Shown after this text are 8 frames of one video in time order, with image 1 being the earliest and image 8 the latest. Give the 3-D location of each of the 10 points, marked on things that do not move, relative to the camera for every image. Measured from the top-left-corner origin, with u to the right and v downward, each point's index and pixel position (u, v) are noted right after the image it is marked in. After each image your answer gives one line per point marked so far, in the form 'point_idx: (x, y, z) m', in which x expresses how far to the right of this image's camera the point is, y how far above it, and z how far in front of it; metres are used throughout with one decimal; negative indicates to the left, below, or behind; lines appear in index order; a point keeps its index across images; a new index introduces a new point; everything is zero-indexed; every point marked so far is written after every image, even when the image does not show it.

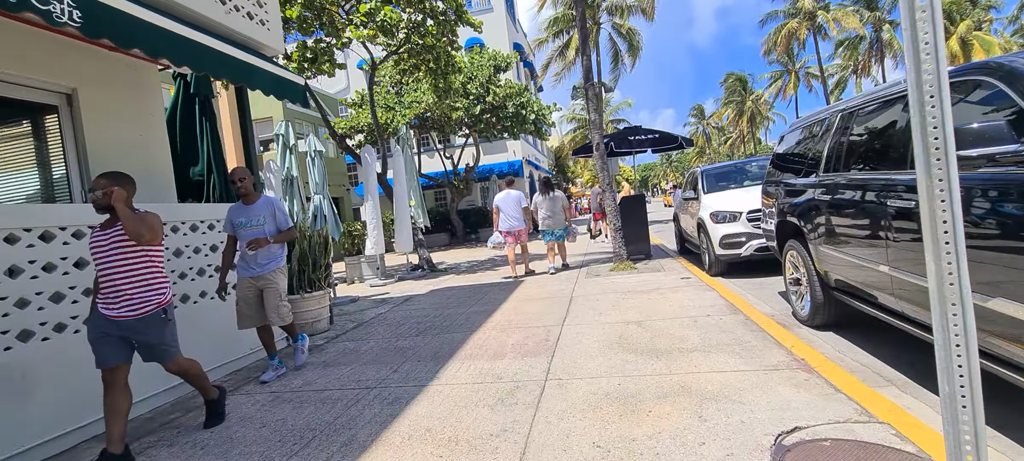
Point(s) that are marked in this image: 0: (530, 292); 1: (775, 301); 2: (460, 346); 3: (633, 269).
0: (+0.3, -1.0, +7.9) m
1: (+3.2, -0.9, +6.1) m
2: (-0.5, -1.2, +5.2) m
3: (+2.2, -0.7, +9.2) m
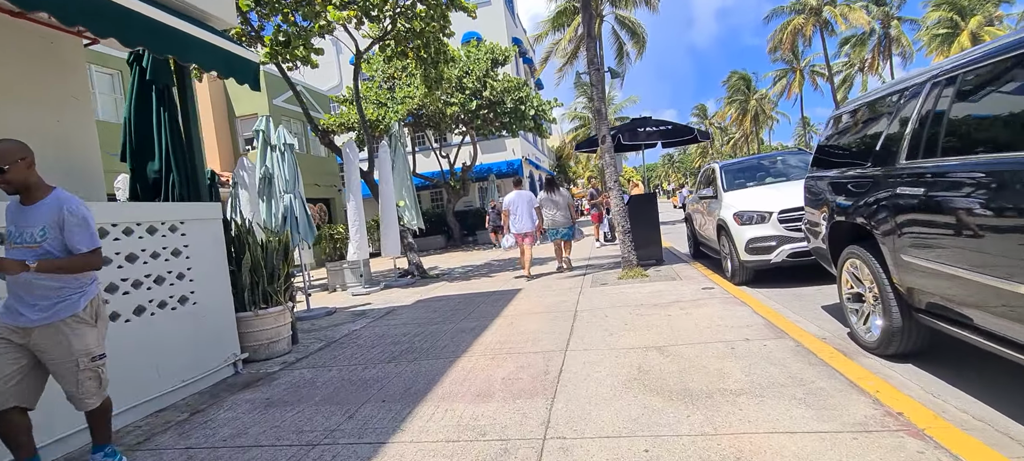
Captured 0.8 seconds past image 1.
0: (+0.2, -1.0, +6.9) m
1: (+3.1, -0.9, +5.1) m
2: (-0.6, -1.2, +4.2) m
3: (+2.1, -0.8, +8.1) m
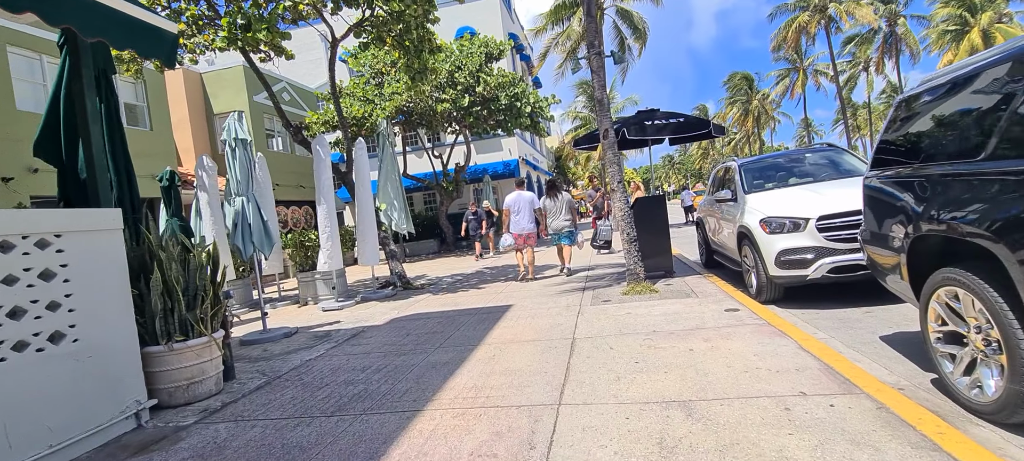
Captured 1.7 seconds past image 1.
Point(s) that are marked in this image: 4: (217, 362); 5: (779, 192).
0: (0.0, -1.1, +5.8) m
1: (+3.0, -1.0, +4.0) m
2: (-0.8, -1.3, +3.1) m
3: (+1.9, -0.9, +7.0) m
4: (-2.8, -1.2, +4.7) m
5: (+3.6, +0.5, +6.8) m
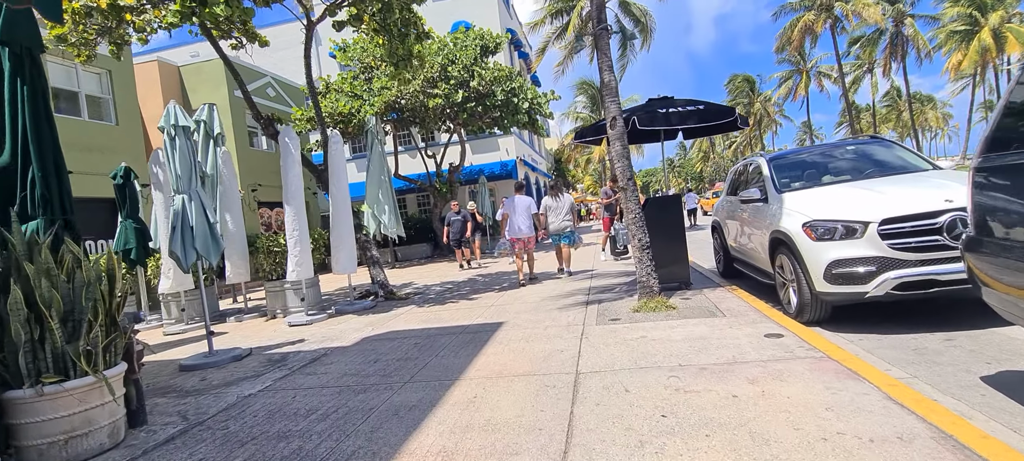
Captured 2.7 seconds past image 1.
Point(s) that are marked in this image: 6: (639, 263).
0: (-0.1, -1.2, +4.7) m
1: (+2.9, -1.0, +2.9) m
2: (-0.9, -1.4, +2.0) m
3: (+1.8, -0.9, +5.9) m
4: (-2.9, -1.3, +3.6) m
5: (+3.5, +0.5, +5.7) m
6: (+1.6, -0.4, +6.2) m
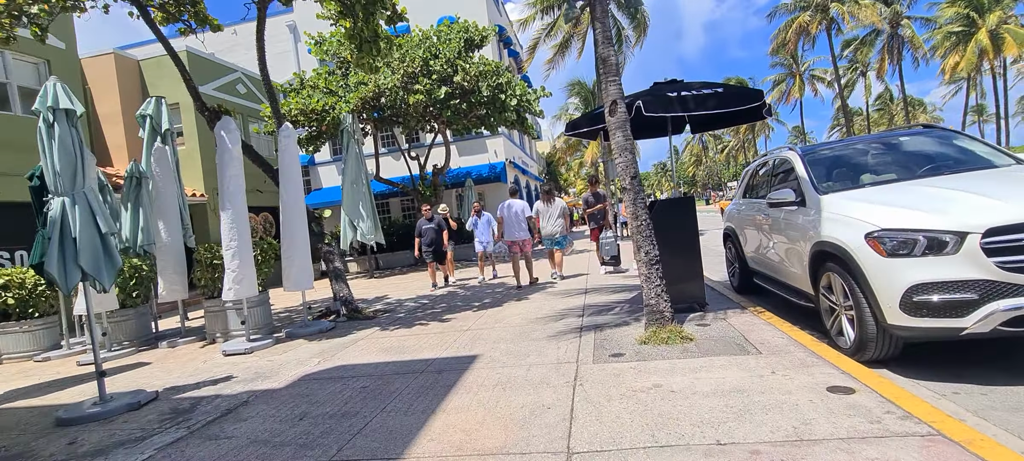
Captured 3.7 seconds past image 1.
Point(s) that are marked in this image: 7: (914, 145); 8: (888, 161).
0: (-0.3, -1.3, +3.4) m
1: (+2.7, -1.1, +1.7) m
2: (-1.1, -1.4, +0.7) m
3: (+1.6, -1.0, +4.7) m
4: (-3.1, -1.4, +2.3) m
5: (+3.3, +0.4, +4.5) m
6: (+1.3, -0.5, +5.0) m
7: (+4.7, +1.0, +6.0) m
8: (+4.3, +0.8, +5.8) m
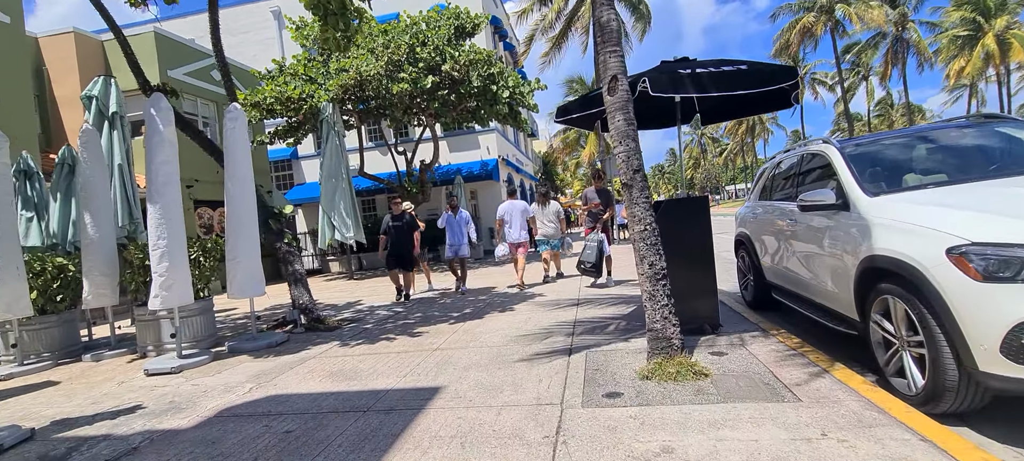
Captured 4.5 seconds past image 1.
0: (-0.5, -1.3, +2.4) m
1: (+2.5, -1.2, +0.7) m
2: (-1.3, -1.5, -0.3) m
3: (+1.4, -1.1, +3.7) m
4: (-3.3, -1.3, +1.3) m
5: (+3.1, +0.3, +3.6) m
6: (+1.1, -0.5, +4.0) m
7: (+4.5, +0.9, +5.1) m
8: (+4.0, +0.7, +4.8) m
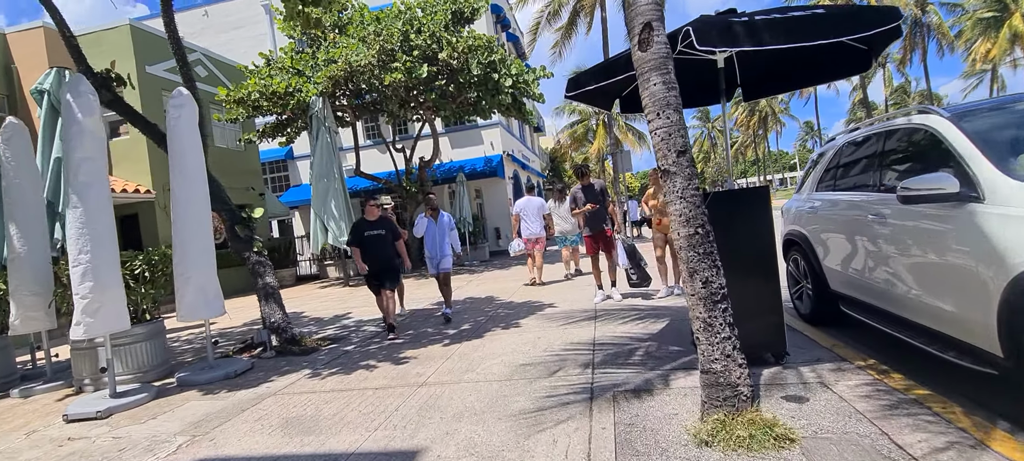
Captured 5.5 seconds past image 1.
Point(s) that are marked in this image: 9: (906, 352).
0: (-0.5, -1.4, +1.3) m
1: (+2.4, -1.2, -0.4) m
2: (-1.3, -1.5, -1.4) m
3: (+1.4, -1.1, +2.6) m
4: (-3.3, -1.4, +0.3) m
5: (+3.0, +0.3, +2.4) m
6: (+1.1, -0.6, +2.9) m
7: (+4.5, +0.9, +3.9) m
8: (+4.0, +0.7, +3.6) m
9: (+3.2, -1.0, +4.0) m
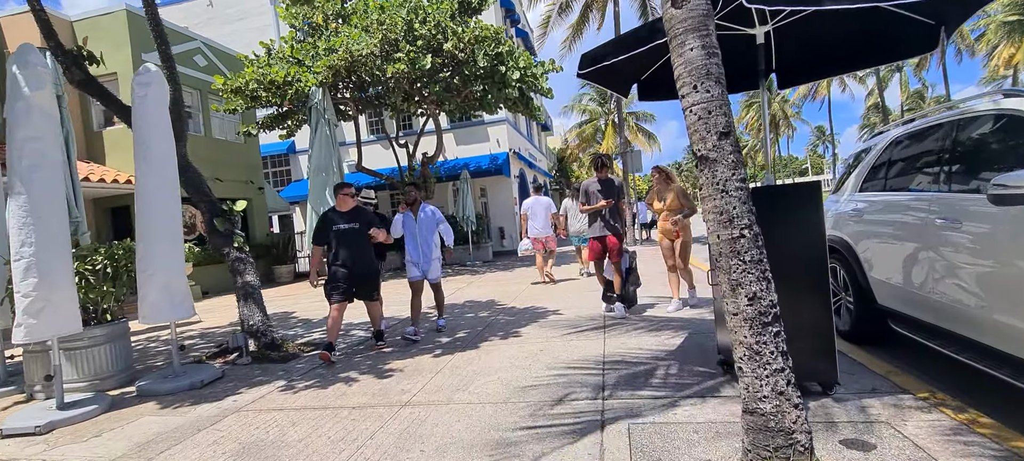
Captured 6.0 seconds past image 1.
0: (-0.6, -1.3, +0.7) m
1: (+2.4, -1.2, -1.1) m
2: (-1.4, -1.5, -2.0) m
3: (+1.3, -1.1, +2.0) m
4: (-3.4, -1.4, -0.3) m
5: (+3.0, +0.2, +1.8) m
6: (+1.1, -0.6, +2.3) m
7: (+4.5, +0.9, +3.2) m
8: (+4.0, +0.6, +3.0) m
9: (+3.1, -1.0, +3.4) m
